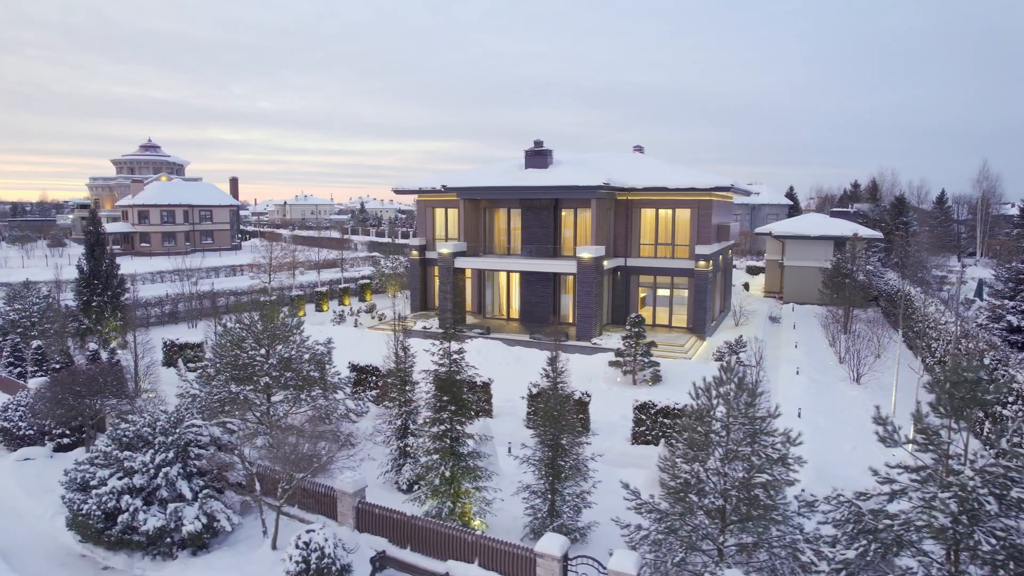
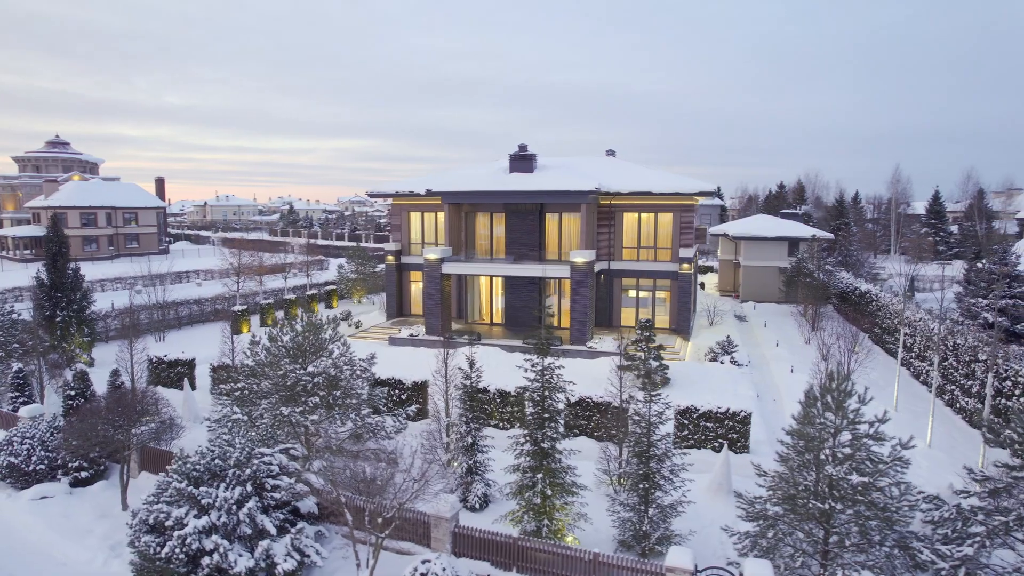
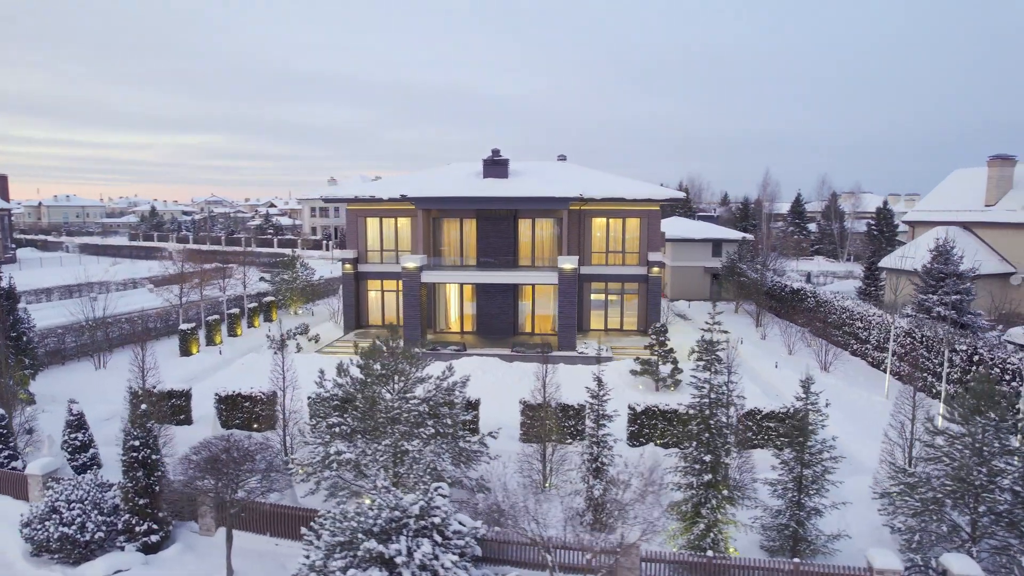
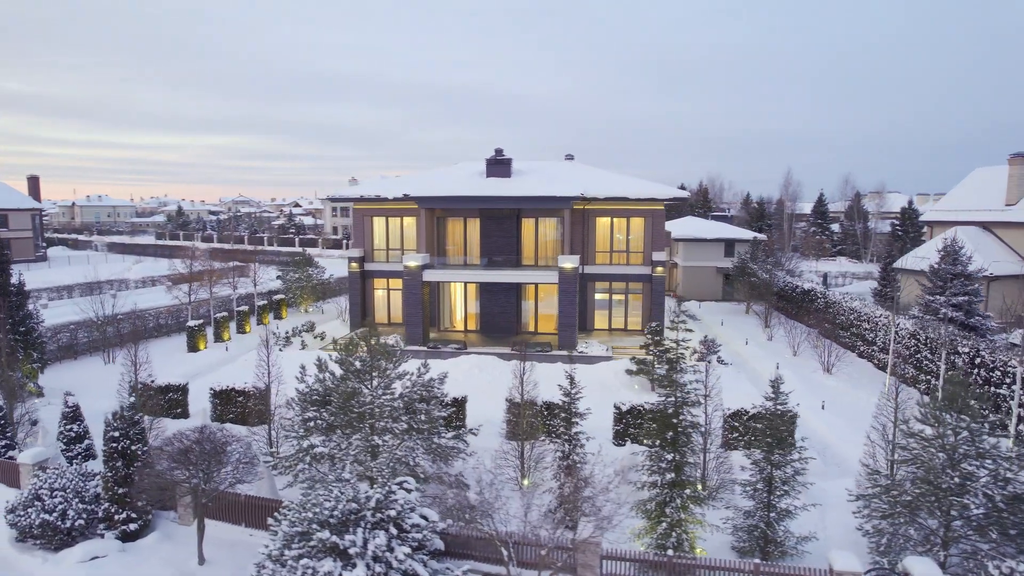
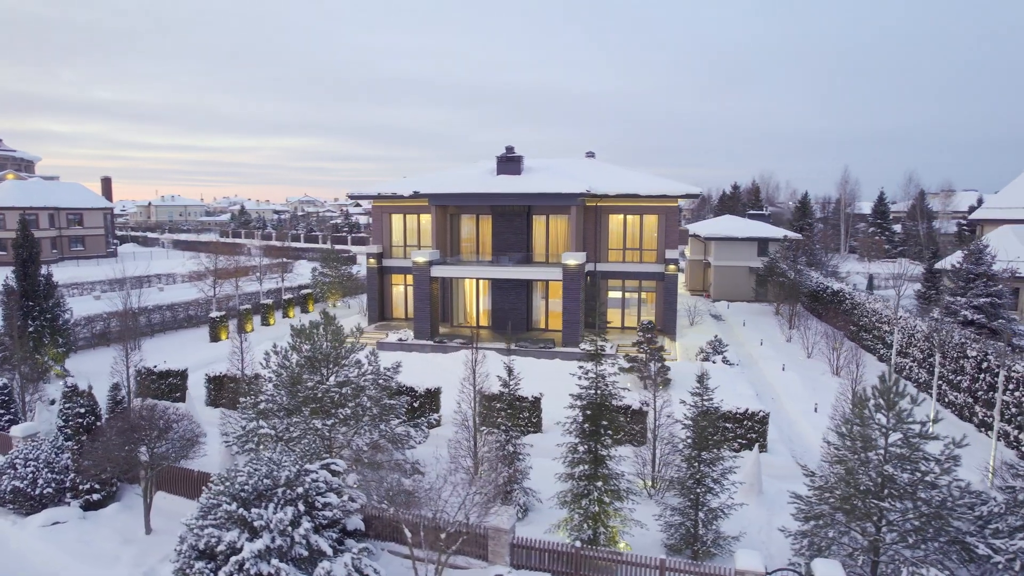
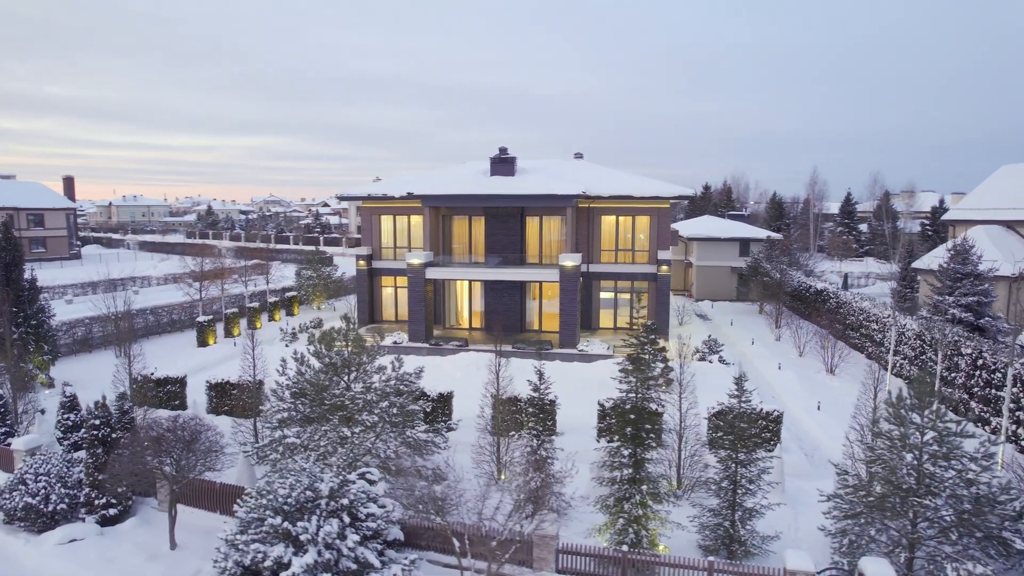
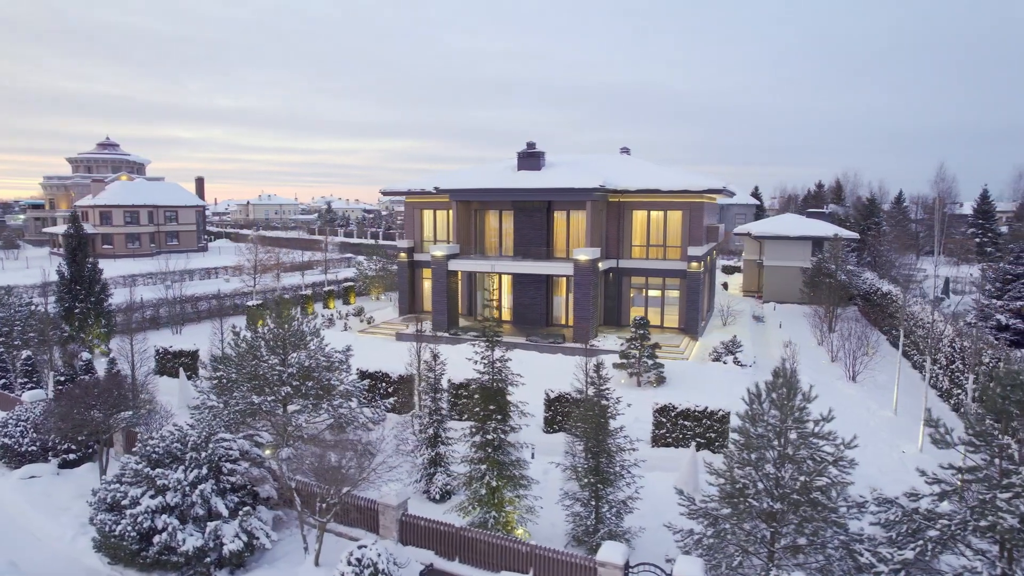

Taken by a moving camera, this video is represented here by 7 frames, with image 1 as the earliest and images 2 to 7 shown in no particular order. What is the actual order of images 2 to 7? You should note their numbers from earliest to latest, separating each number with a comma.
7, 2, 5, 6, 4, 3
